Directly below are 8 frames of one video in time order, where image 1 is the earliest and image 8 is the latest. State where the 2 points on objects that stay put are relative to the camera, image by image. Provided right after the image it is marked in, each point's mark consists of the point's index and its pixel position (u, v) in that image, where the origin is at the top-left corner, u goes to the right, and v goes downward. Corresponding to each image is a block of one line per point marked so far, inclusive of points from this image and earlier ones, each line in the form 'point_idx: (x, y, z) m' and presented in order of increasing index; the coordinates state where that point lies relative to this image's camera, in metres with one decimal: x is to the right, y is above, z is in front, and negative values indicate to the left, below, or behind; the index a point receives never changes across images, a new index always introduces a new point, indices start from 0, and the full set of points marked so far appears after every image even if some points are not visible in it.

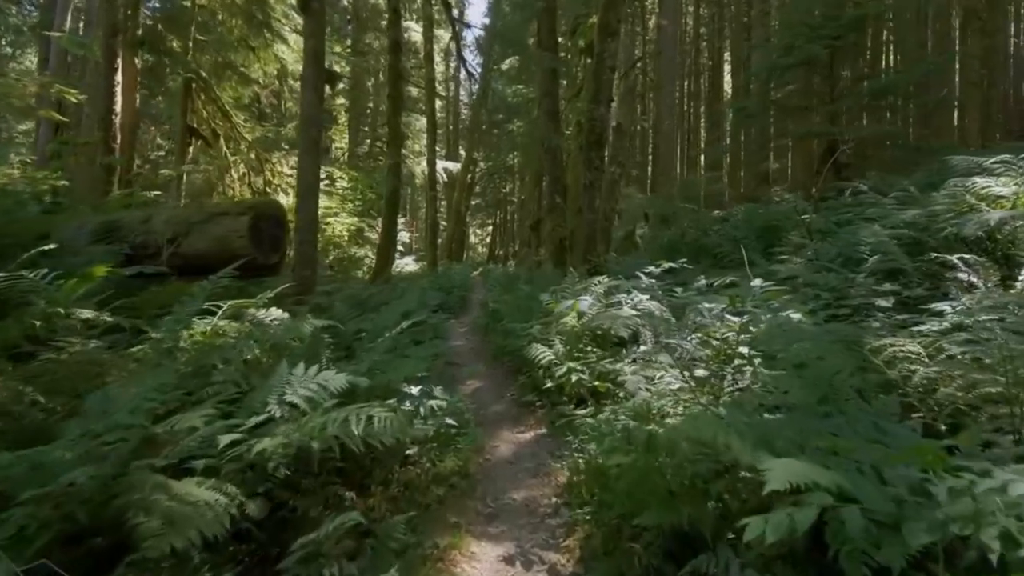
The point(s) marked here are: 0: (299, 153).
0: (-2.5, +1.6, +8.6) m
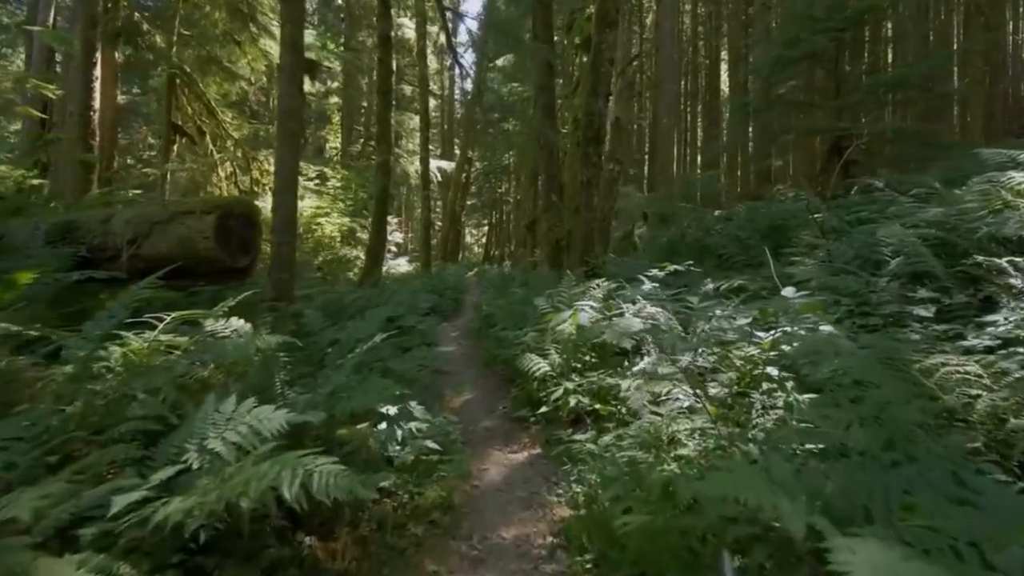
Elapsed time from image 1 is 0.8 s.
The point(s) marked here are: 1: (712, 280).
0: (-2.6, +1.5, +8.0) m
1: (+2.4, +0.1, +8.6) m
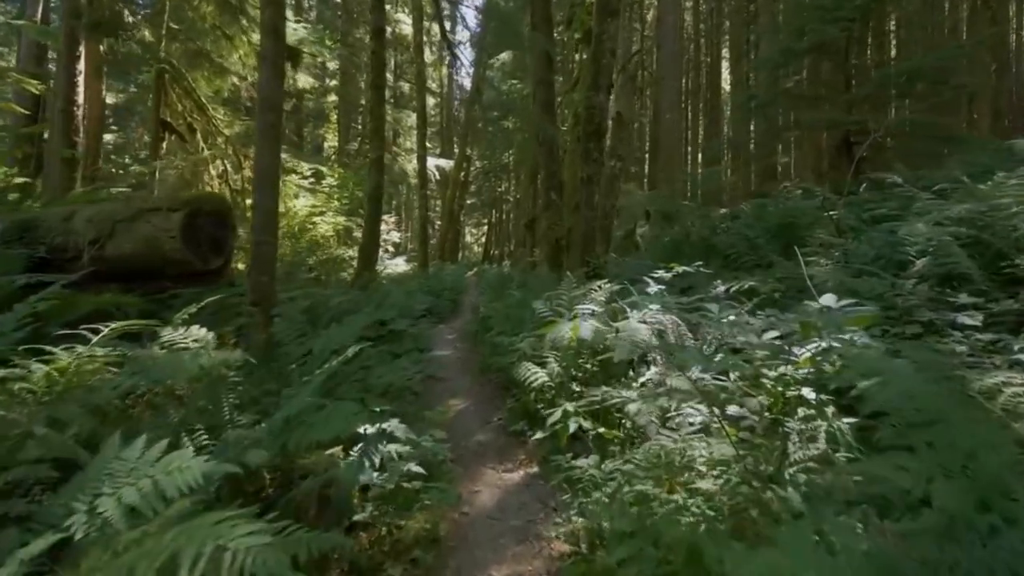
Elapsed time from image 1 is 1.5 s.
0: (-2.6, +1.5, +7.5) m
1: (+2.3, +0.1, +8.1) m
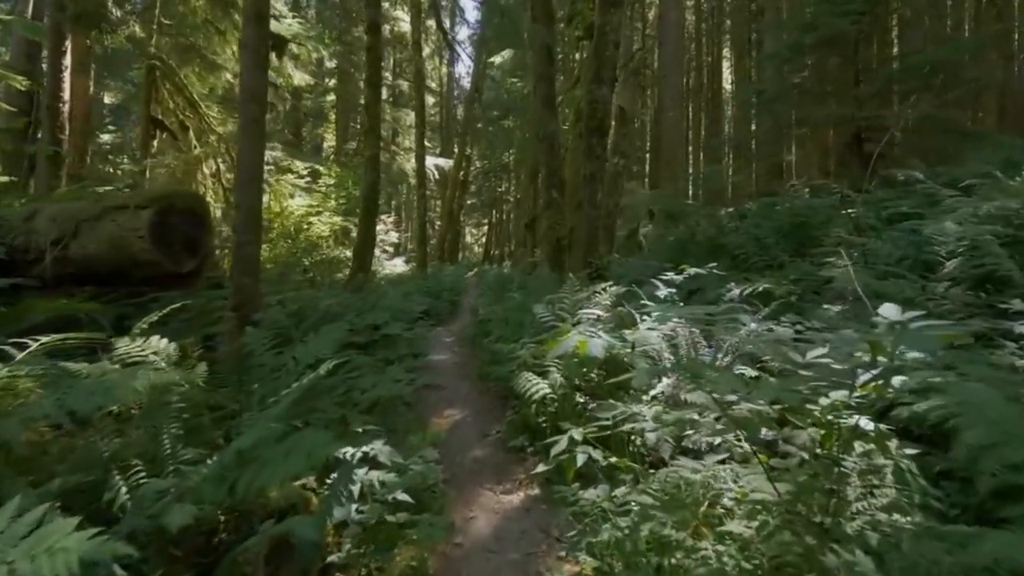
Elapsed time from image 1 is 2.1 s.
0: (-2.6, +1.5, +7.1) m
1: (+2.3, +0.1, +7.7) m
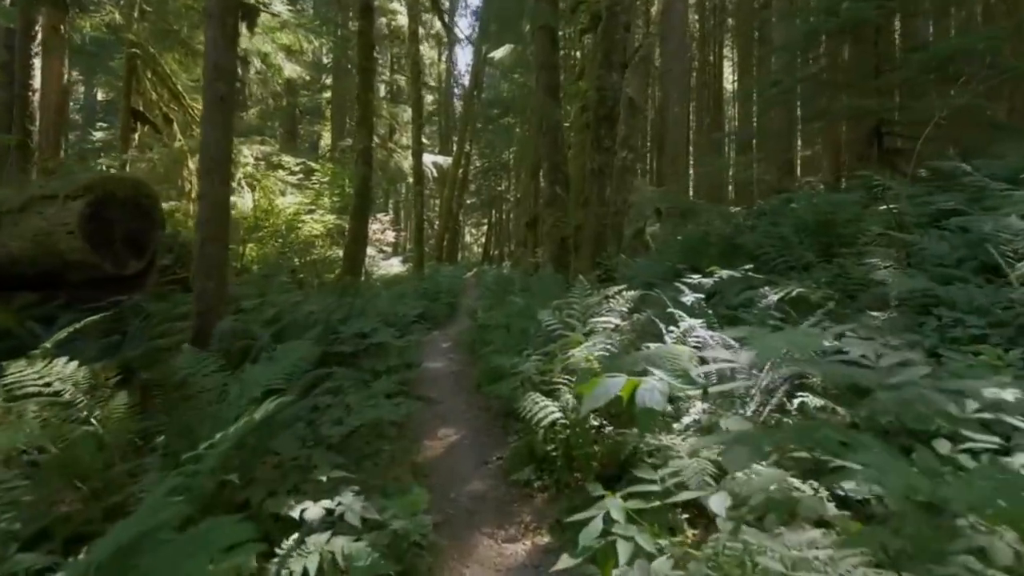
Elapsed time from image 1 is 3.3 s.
0: (-2.6, +1.4, +6.2) m
1: (+2.4, 0.0, +6.8) m
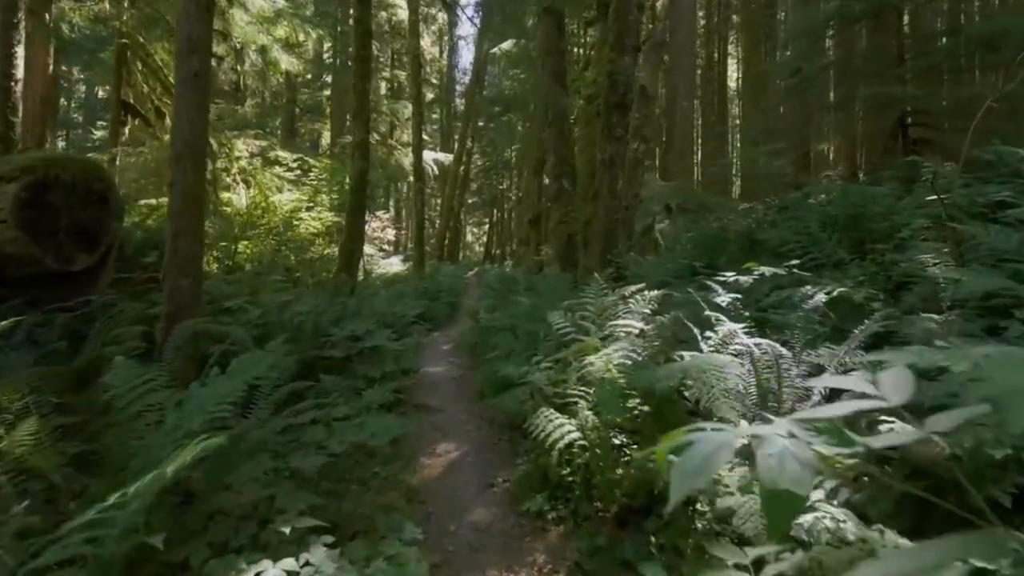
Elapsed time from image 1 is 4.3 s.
0: (-2.6, +1.4, +5.5) m
1: (+2.4, 0.0, +6.1) m
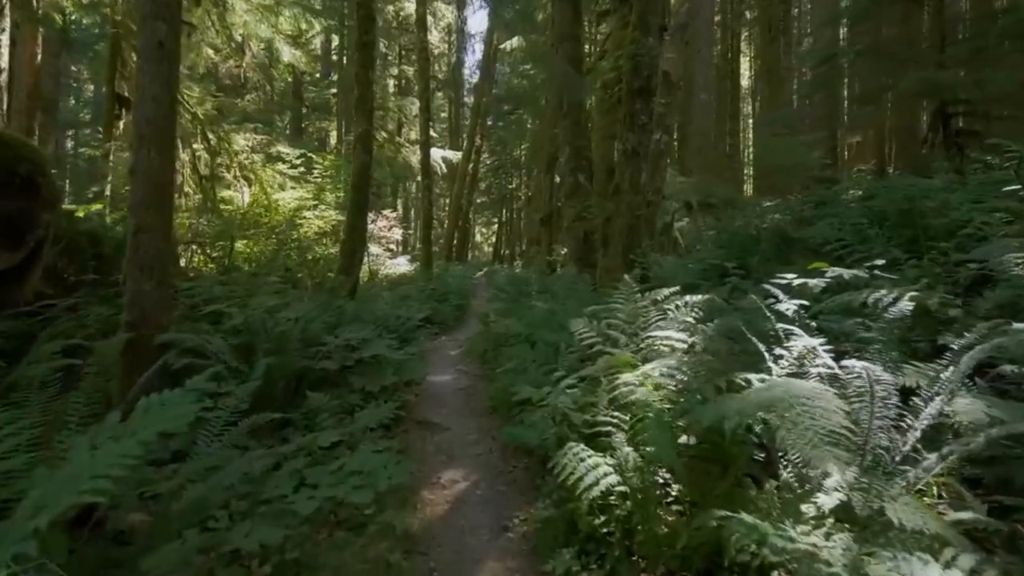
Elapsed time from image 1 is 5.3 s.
0: (-2.4, +1.4, +4.8) m
1: (+2.5, 0.0, +5.3) m
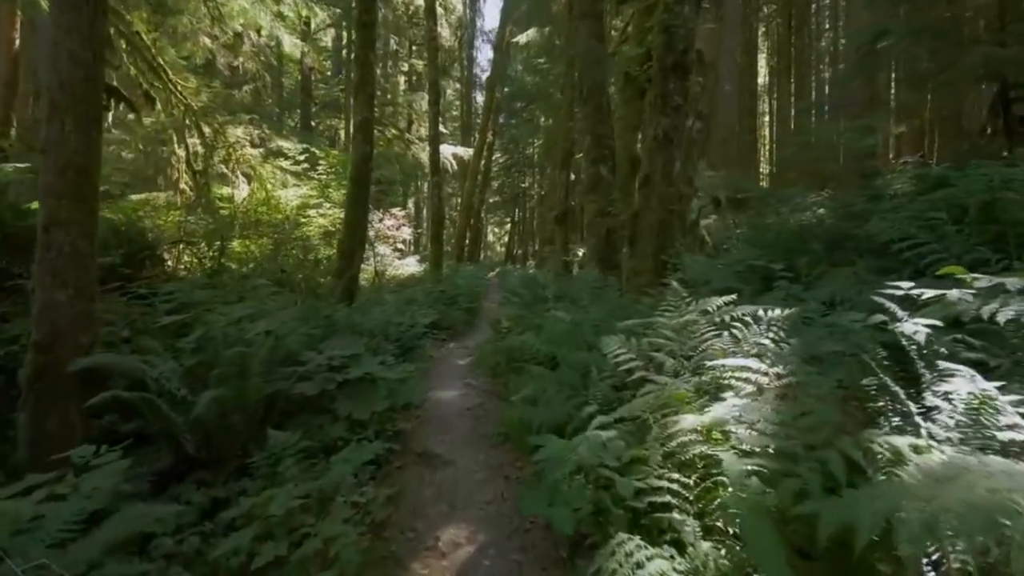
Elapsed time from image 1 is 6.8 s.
0: (-2.4, +1.4, +3.7) m
1: (+2.6, -0.1, +4.2) m
